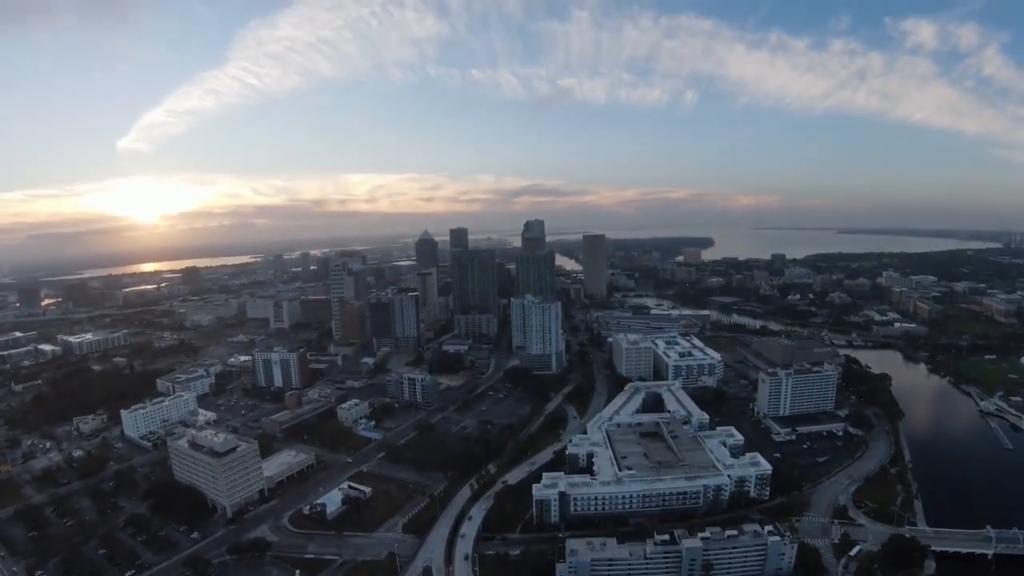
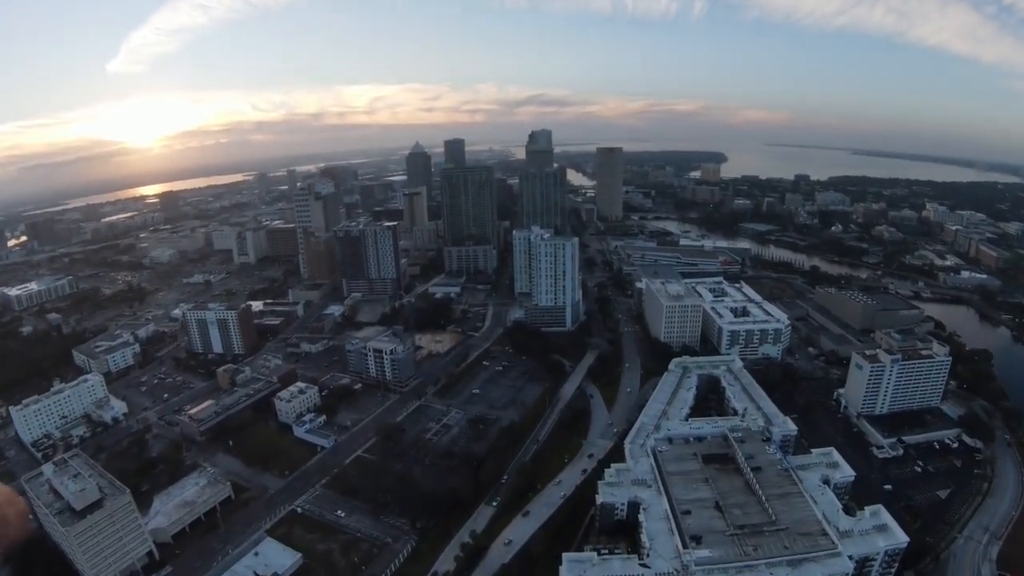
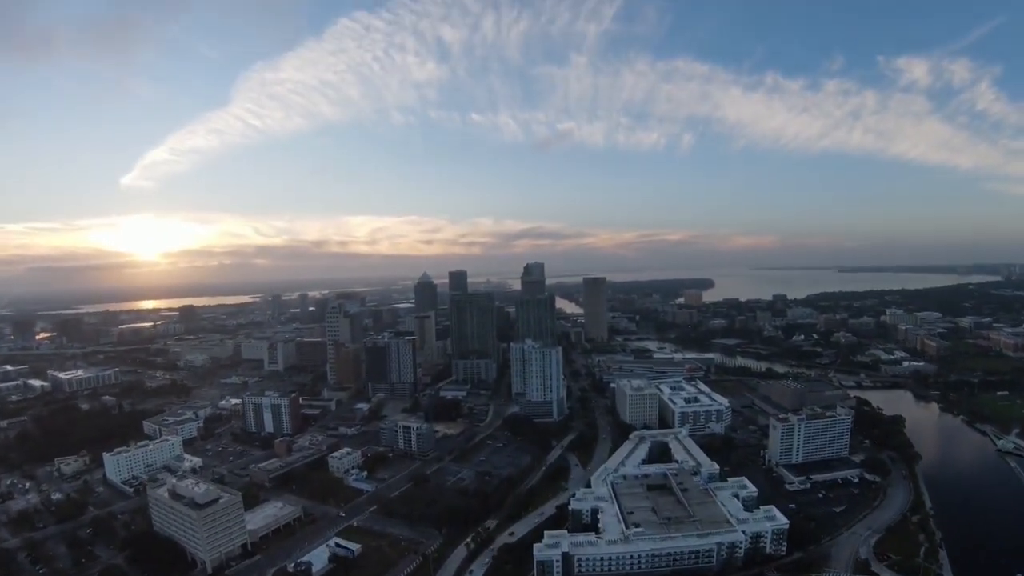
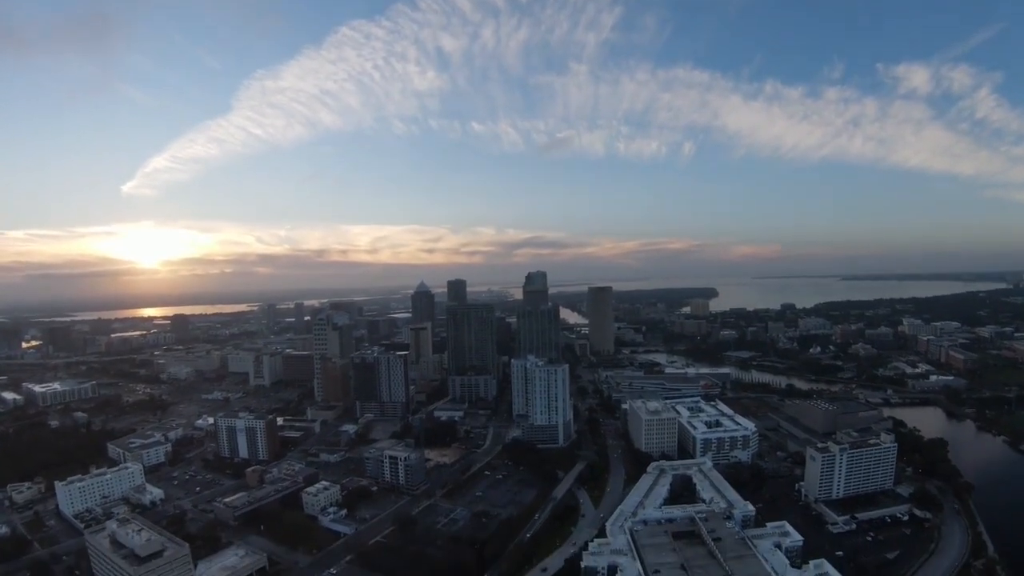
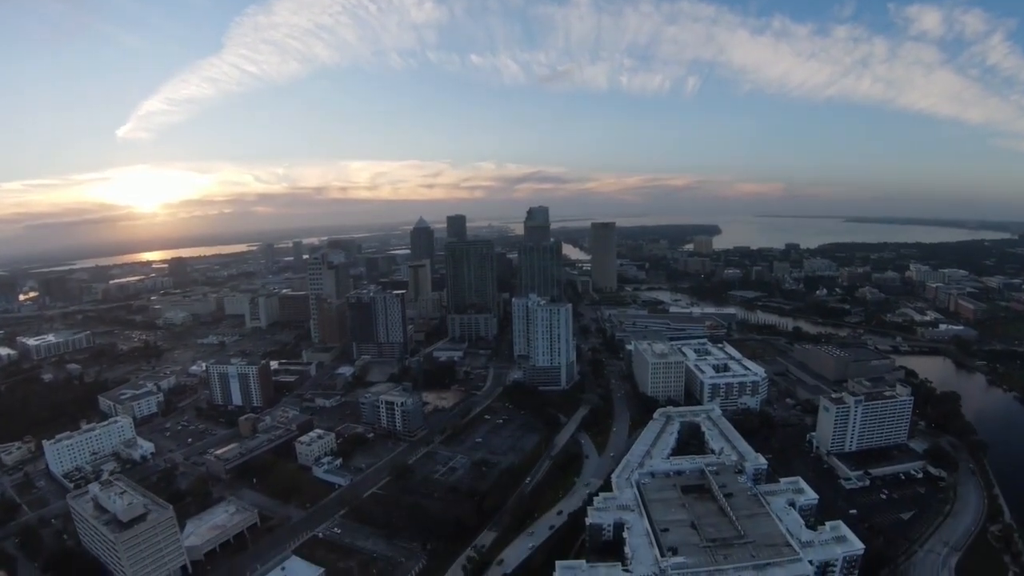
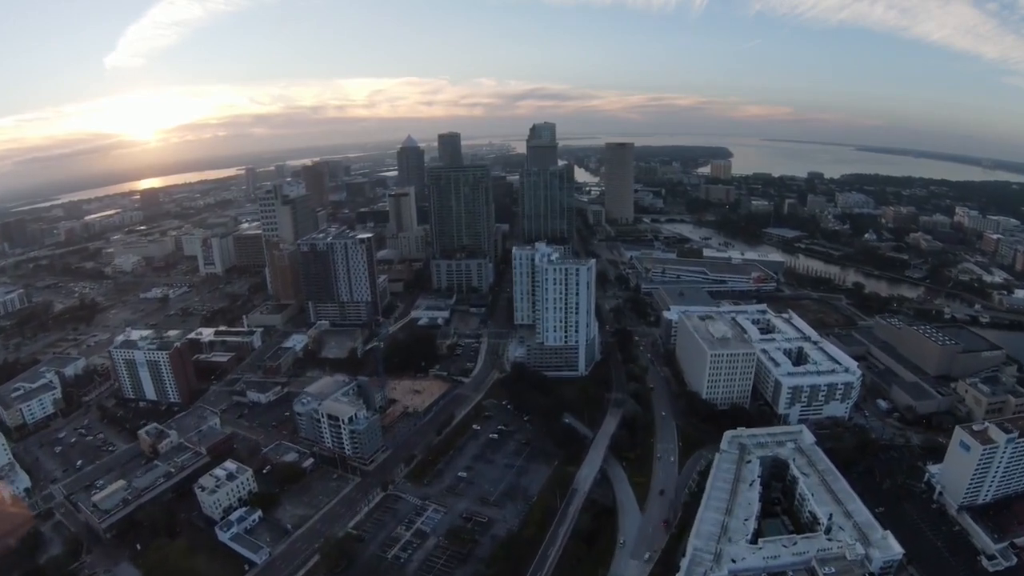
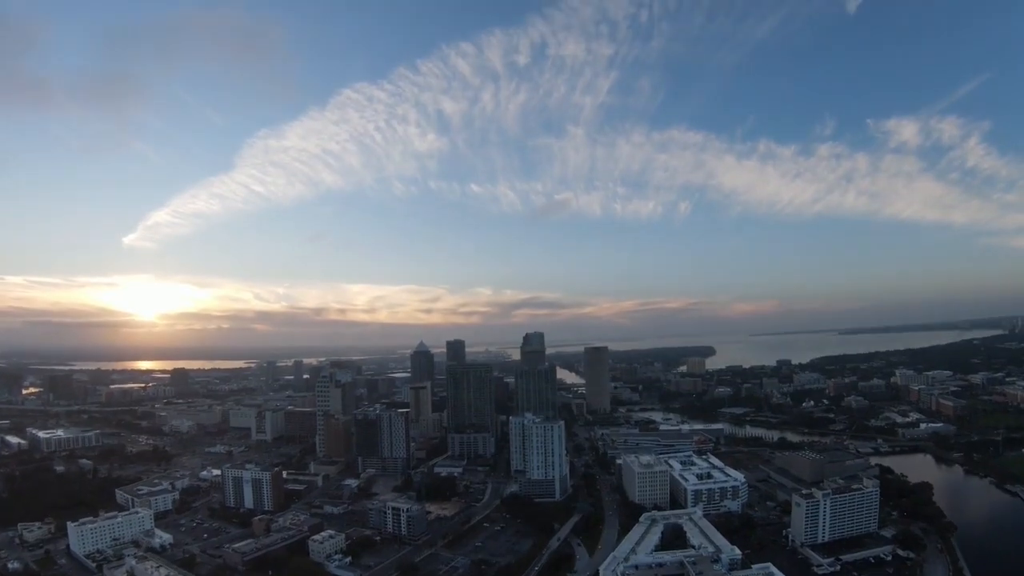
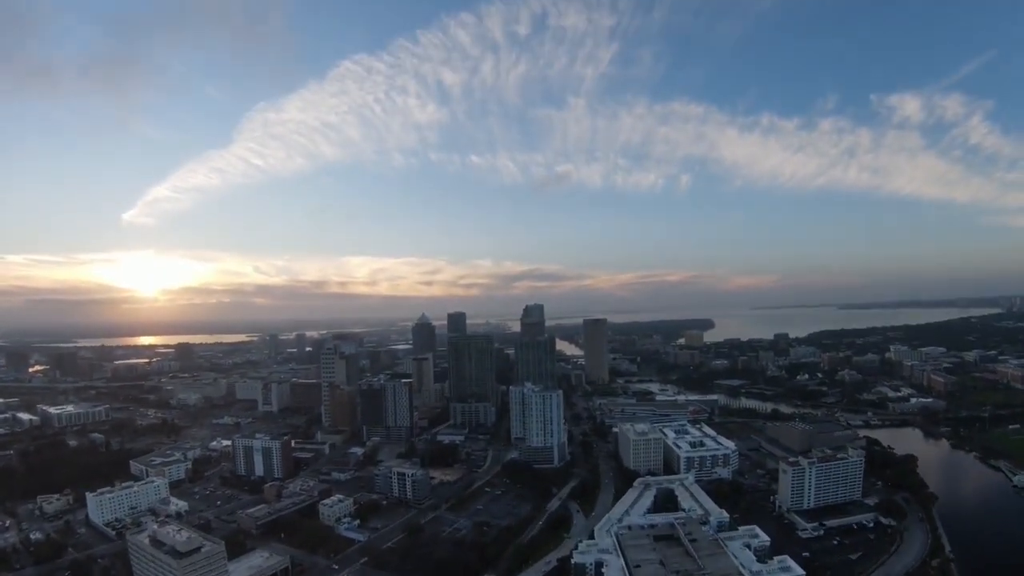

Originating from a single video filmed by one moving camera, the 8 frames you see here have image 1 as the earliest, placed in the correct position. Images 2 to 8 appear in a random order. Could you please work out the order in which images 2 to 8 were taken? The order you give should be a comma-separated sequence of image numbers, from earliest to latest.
3, 8, 7, 4, 5, 2, 6
